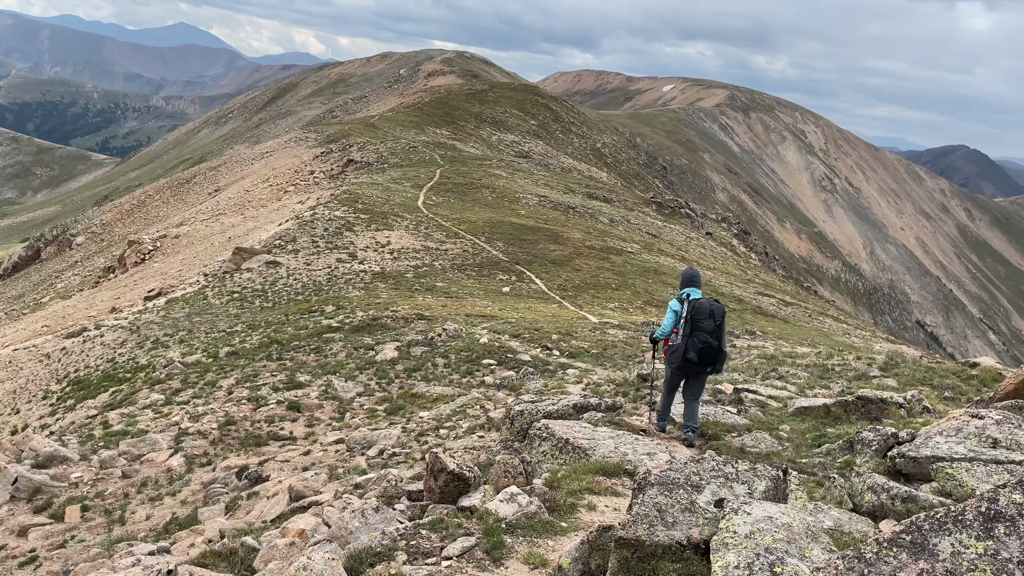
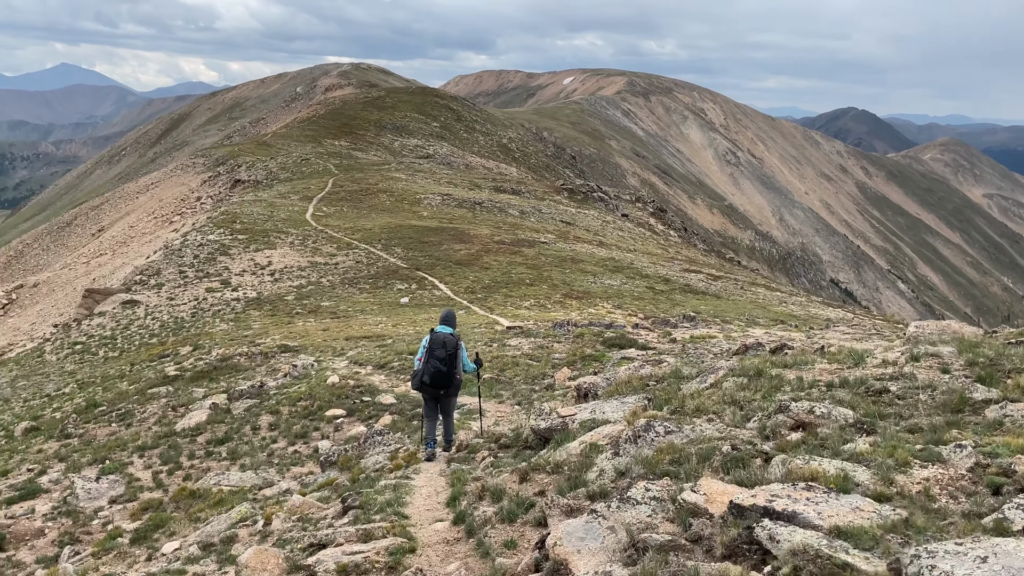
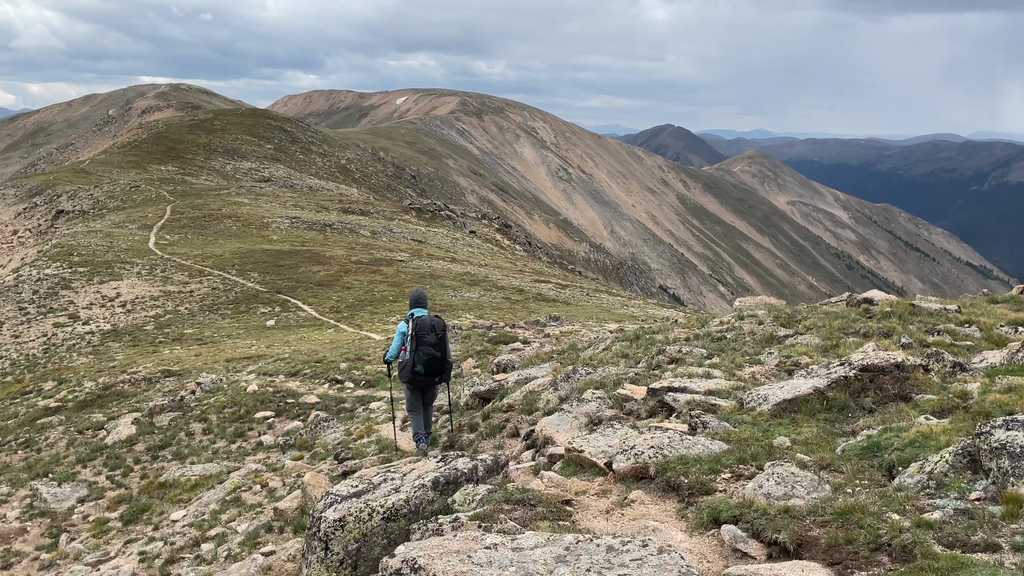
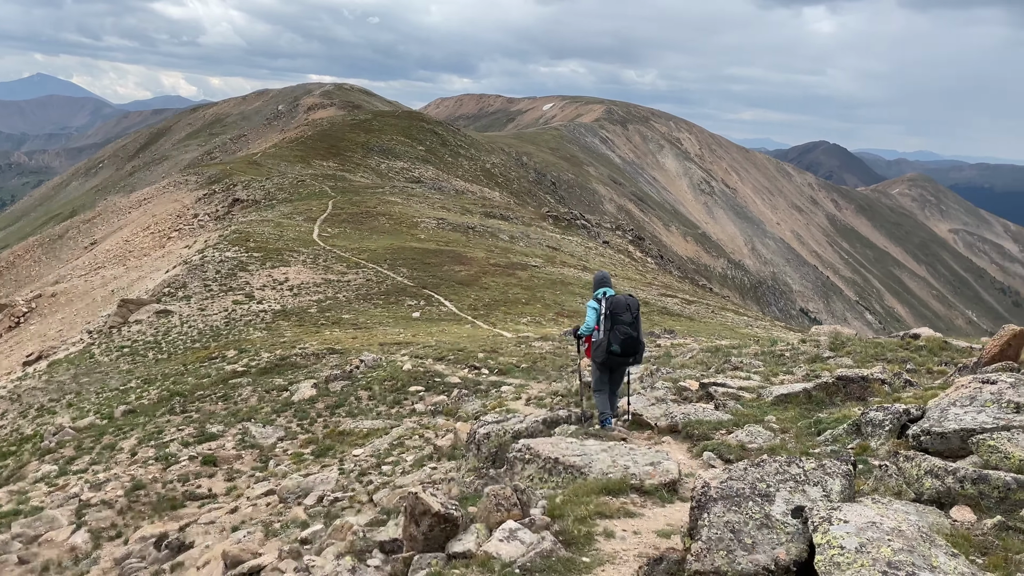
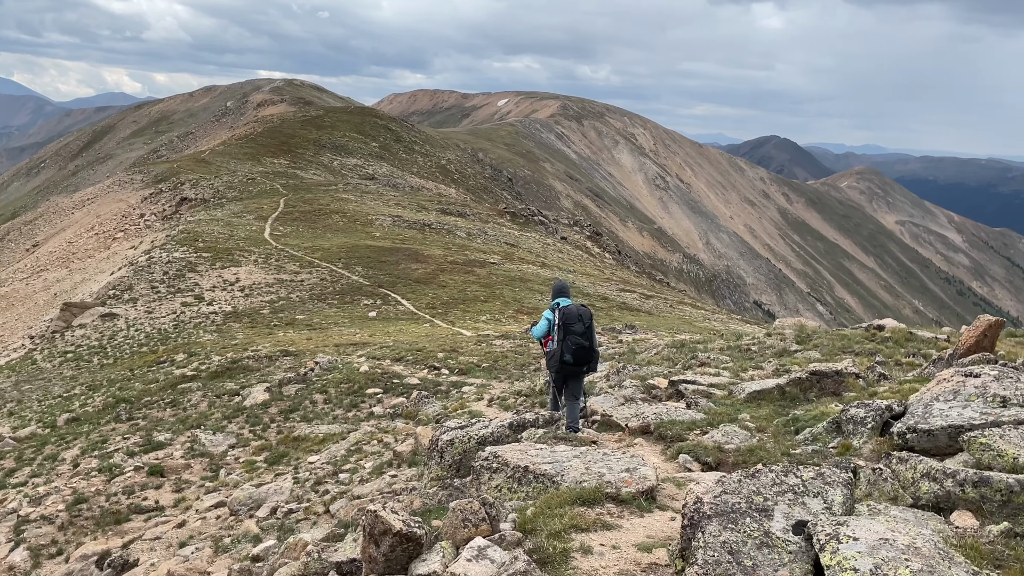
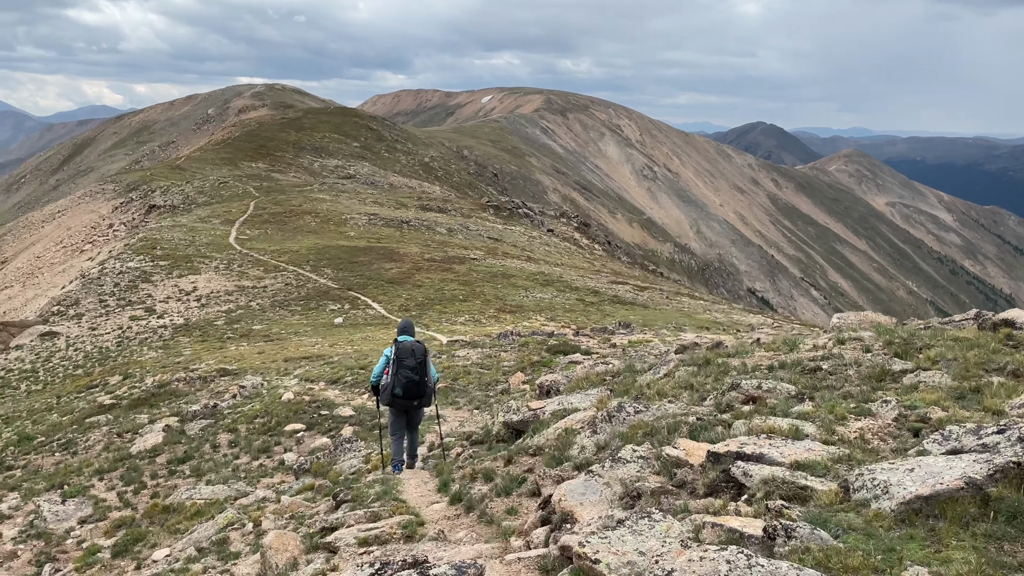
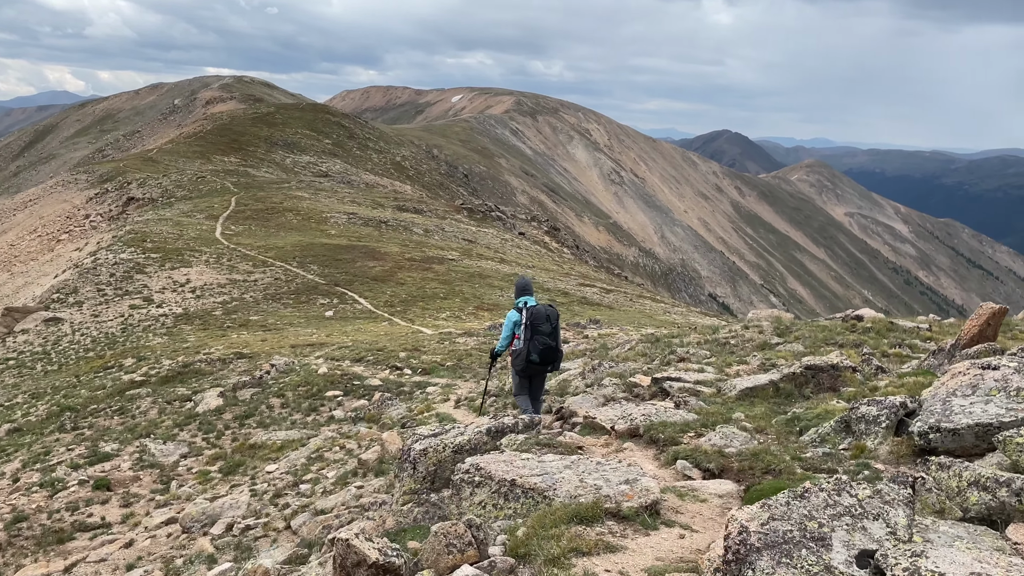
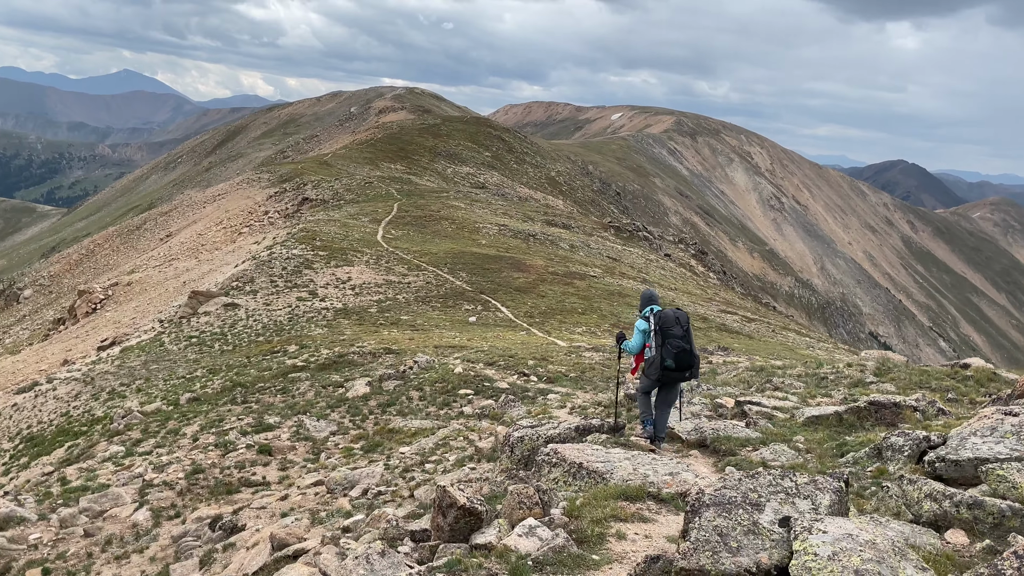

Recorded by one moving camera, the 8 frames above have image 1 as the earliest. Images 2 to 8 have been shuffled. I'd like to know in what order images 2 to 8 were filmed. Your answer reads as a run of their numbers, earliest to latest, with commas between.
8, 4, 5, 7, 3, 6, 2
